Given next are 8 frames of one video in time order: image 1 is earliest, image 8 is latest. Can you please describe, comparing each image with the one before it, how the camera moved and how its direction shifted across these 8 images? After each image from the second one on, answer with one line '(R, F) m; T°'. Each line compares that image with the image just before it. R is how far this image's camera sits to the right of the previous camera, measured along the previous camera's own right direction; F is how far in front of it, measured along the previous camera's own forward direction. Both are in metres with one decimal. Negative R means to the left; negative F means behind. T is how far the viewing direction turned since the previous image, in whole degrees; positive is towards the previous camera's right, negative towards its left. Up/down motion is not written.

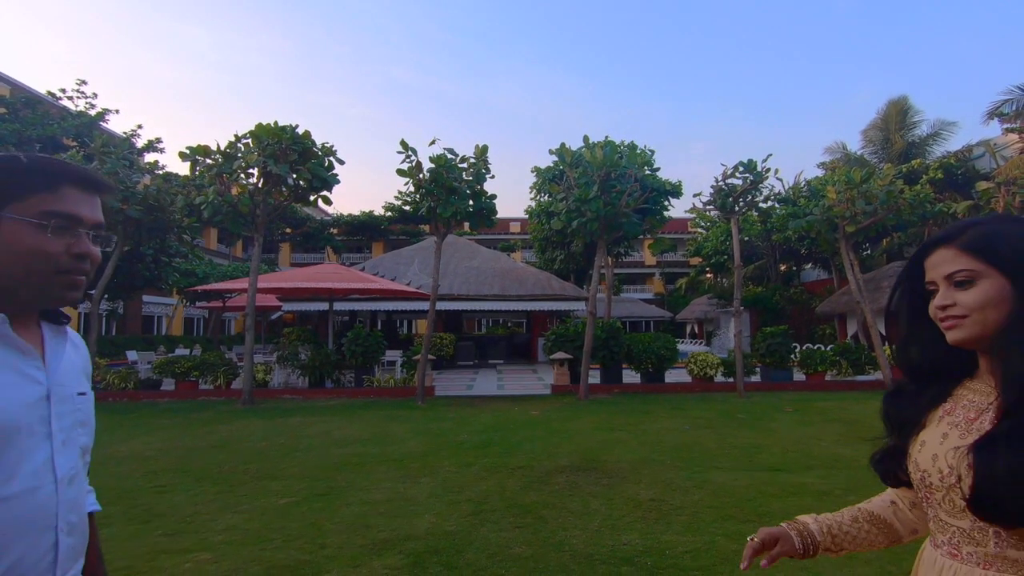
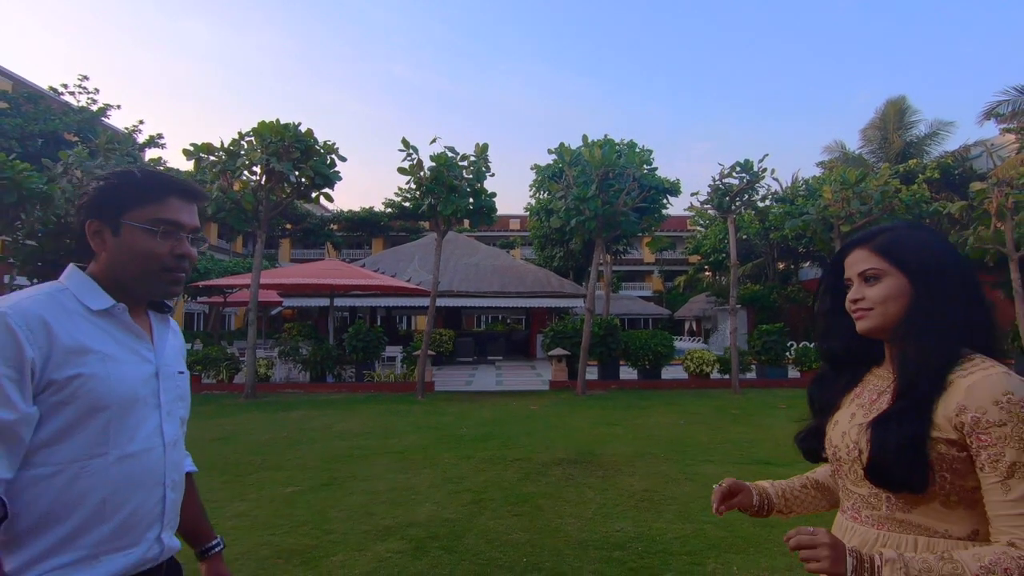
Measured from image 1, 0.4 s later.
(0.0, -0.2) m; 0°
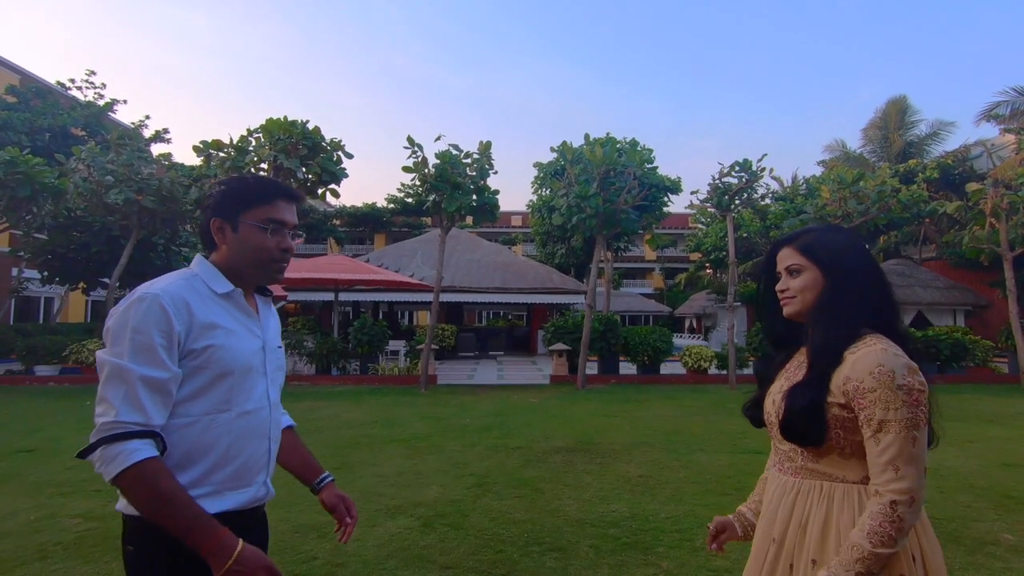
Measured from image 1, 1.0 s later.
(0.0, -0.3) m; 0°
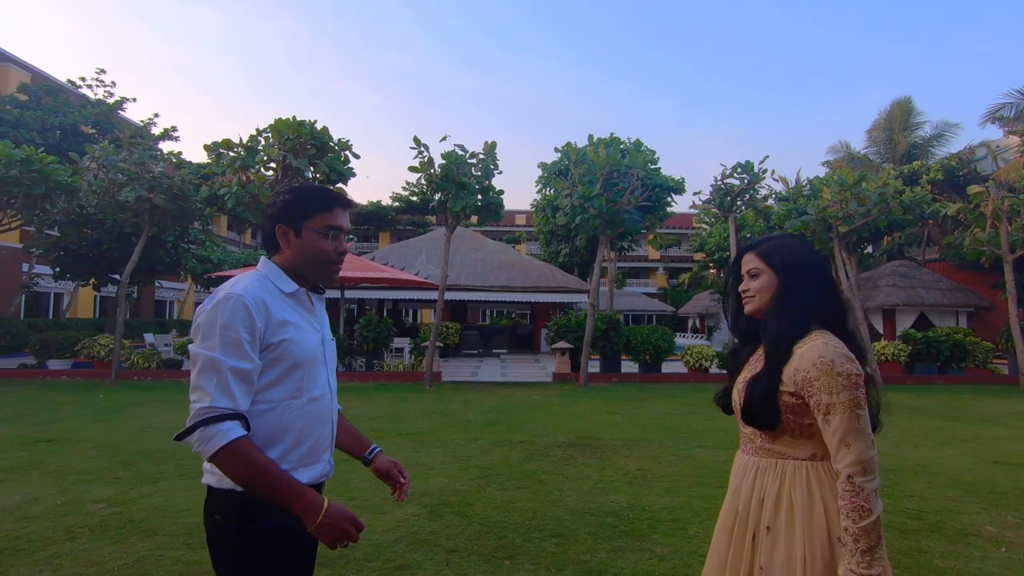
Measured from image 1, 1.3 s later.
(0.0, -0.2) m; 0°
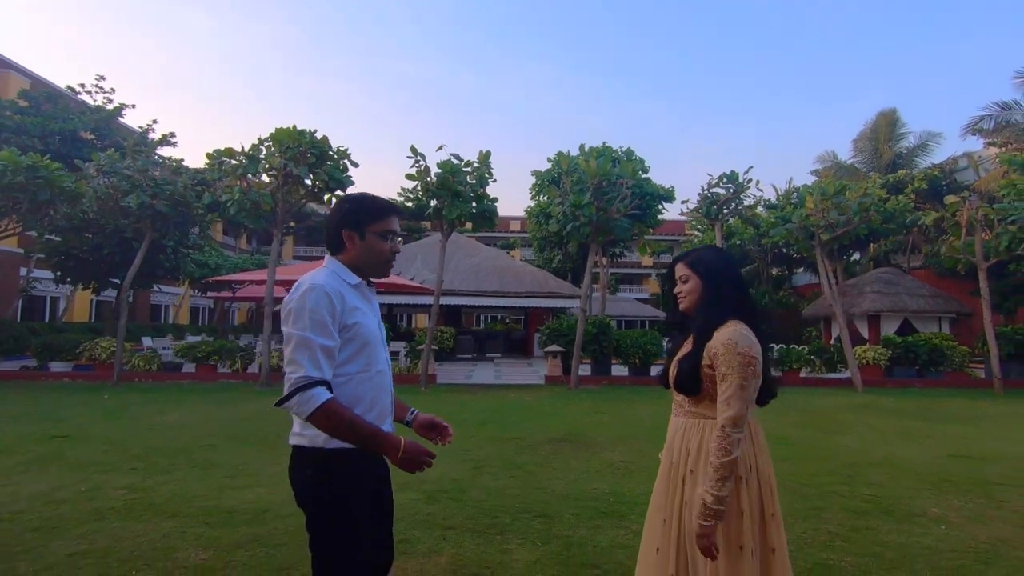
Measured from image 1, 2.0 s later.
(0.0, -0.5) m; 0°
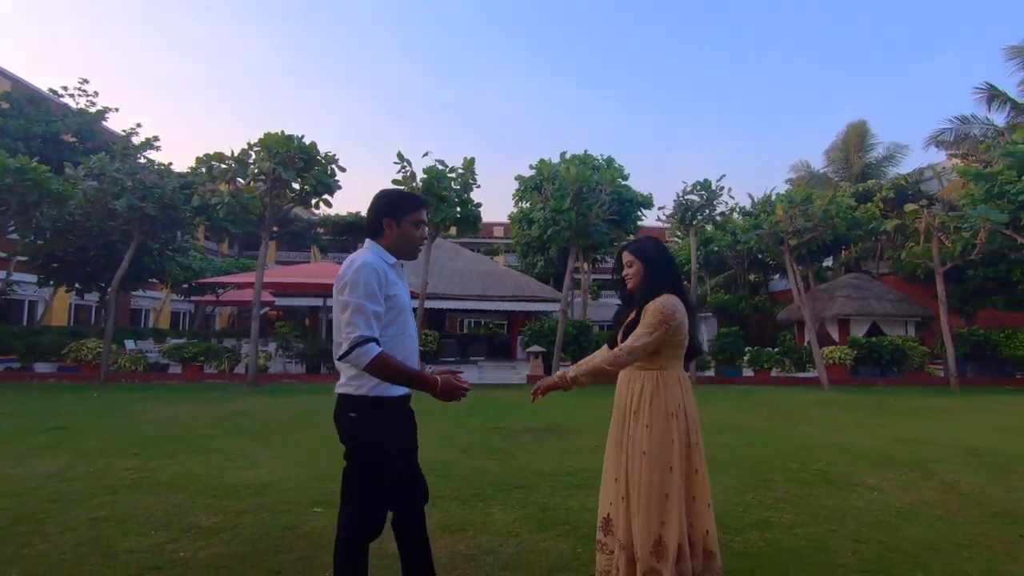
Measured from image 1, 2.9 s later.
(0.0, -0.5) m; +1°
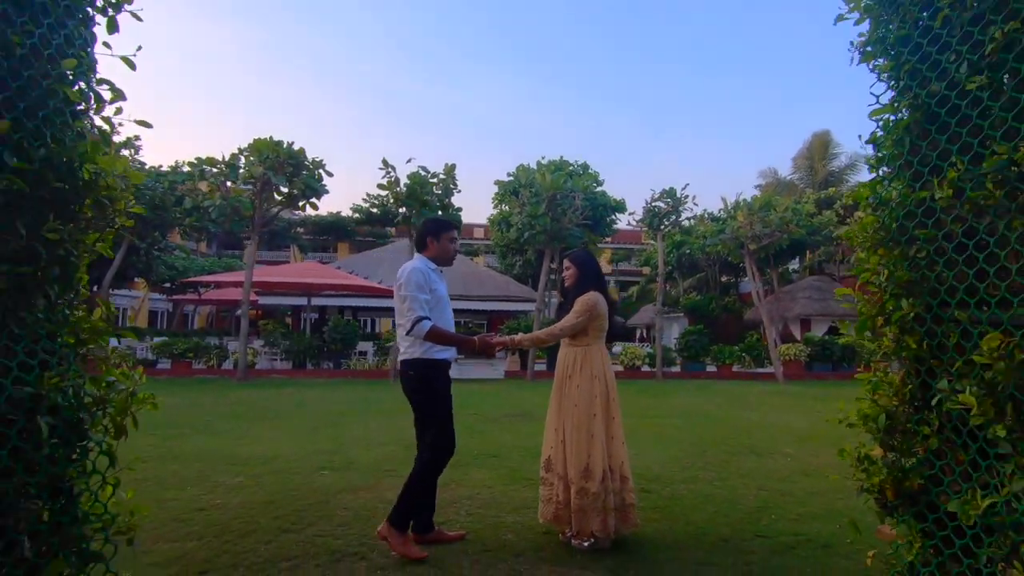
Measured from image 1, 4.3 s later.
(0.0, -1.0) m; +2°
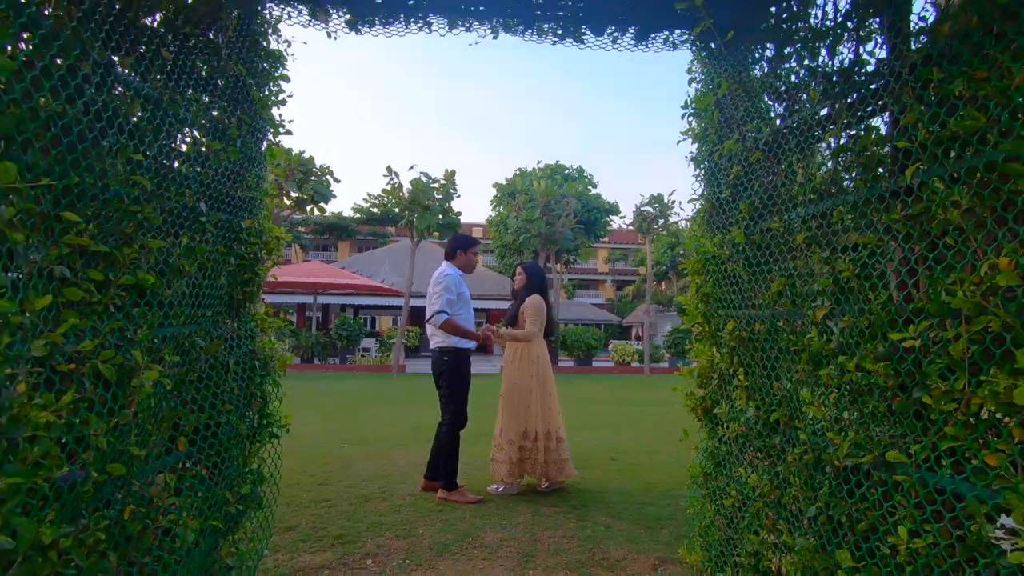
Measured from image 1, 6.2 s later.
(+0.1, -1.0) m; 0°
